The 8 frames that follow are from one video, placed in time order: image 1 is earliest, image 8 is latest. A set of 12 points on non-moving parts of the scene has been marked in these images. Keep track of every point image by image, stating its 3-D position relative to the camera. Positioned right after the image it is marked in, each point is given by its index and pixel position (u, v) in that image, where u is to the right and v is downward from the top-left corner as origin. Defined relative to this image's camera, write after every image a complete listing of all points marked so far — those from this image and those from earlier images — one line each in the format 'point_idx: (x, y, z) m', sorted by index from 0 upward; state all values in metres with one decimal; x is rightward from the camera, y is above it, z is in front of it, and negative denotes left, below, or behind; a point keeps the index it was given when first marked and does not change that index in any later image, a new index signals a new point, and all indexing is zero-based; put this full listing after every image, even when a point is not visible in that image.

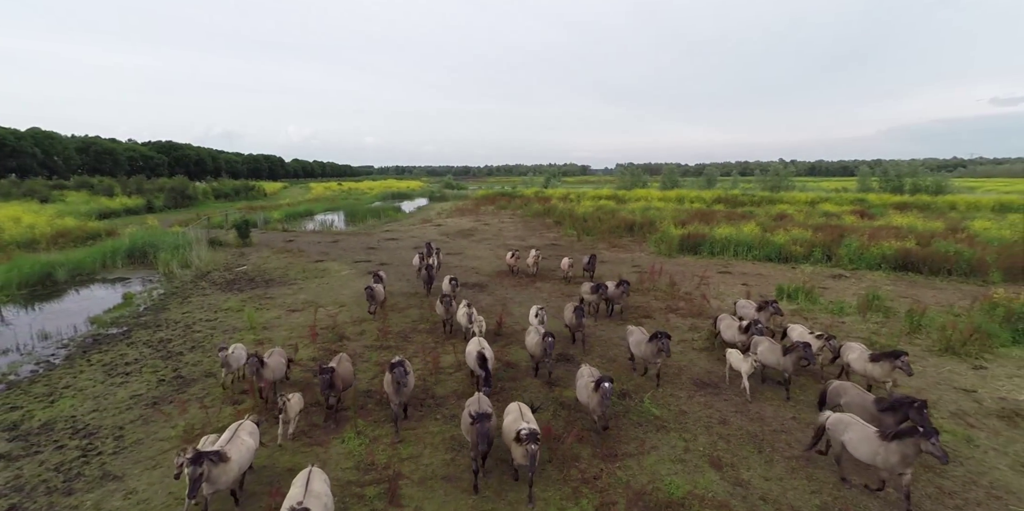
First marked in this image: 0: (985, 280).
0: (+16.0, -0.7, +16.3) m
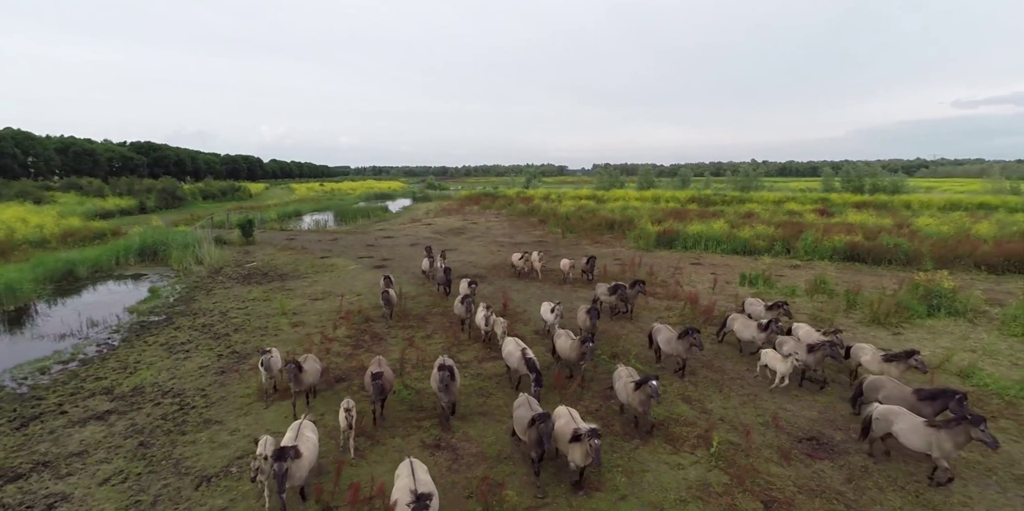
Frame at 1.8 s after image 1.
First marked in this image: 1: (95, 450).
0: (+15.8, -0.4, +18.7) m
1: (-5.7, -2.6, +6.5) m
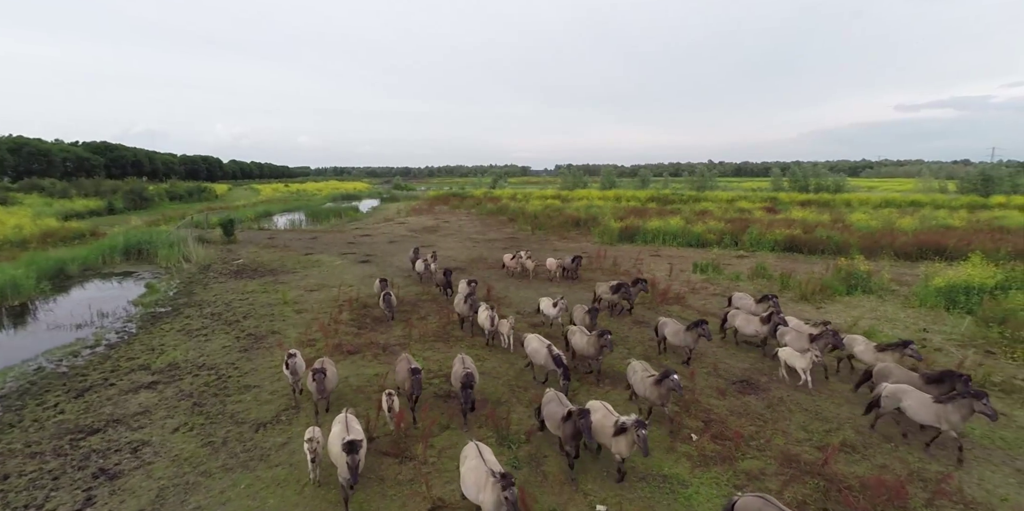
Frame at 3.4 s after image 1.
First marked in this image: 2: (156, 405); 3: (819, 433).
0: (+14.8, +0.1, +21.4) m
1: (-5.7, -2.5, +7.6) m
2: (-5.8, -2.4, +7.8) m
3: (+4.7, -2.7, +7.4) m
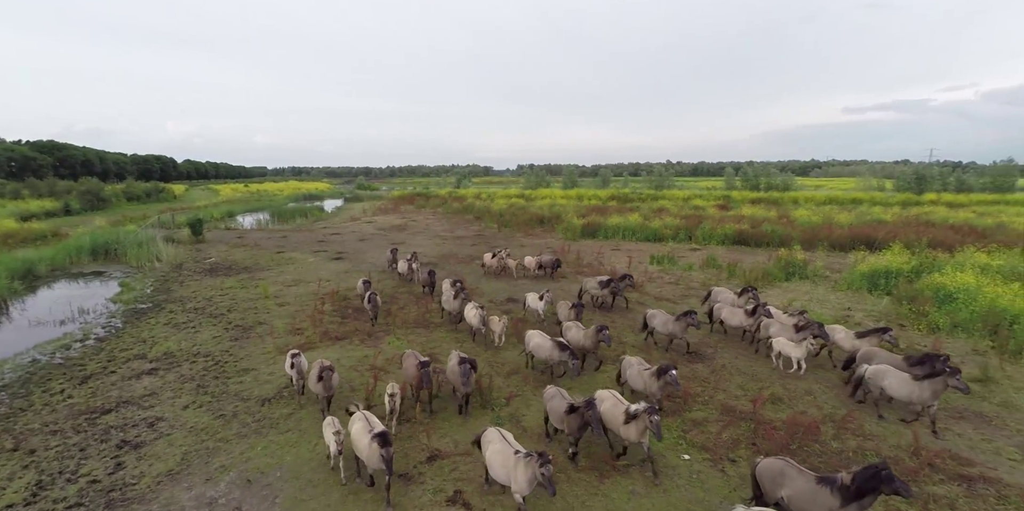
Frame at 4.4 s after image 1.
0: (+13.3, +0.5, +23.5) m
1: (-6.0, -2.3, +8.2) m
2: (-6.2, -2.3, +8.4) m
3: (+4.4, -2.4, +8.7) m
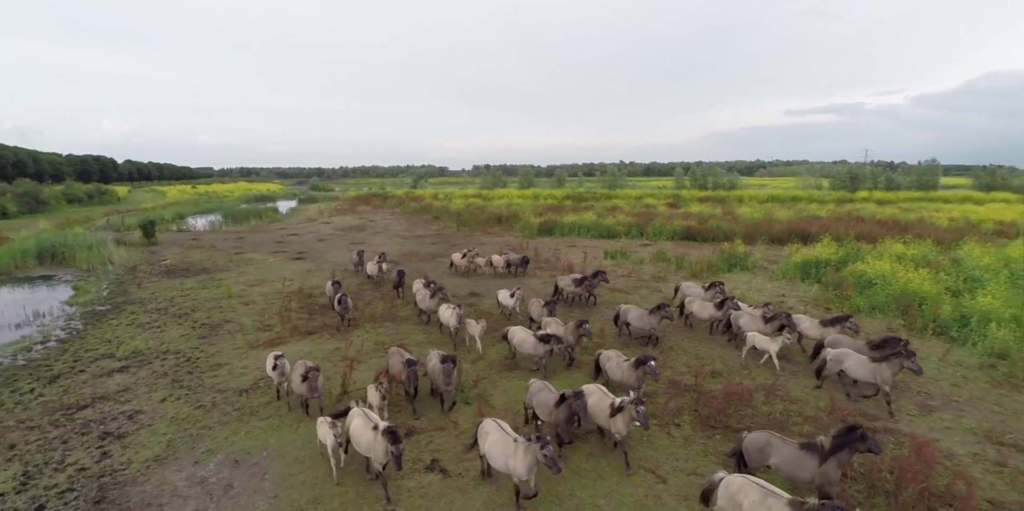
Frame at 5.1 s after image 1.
0: (+11.4, +0.8, +25.2) m
1: (-6.6, -2.3, +8.4) m
2: (-6.7, -2.3, +8.5) m
3: (+3.8, -2.2, +9.8) m
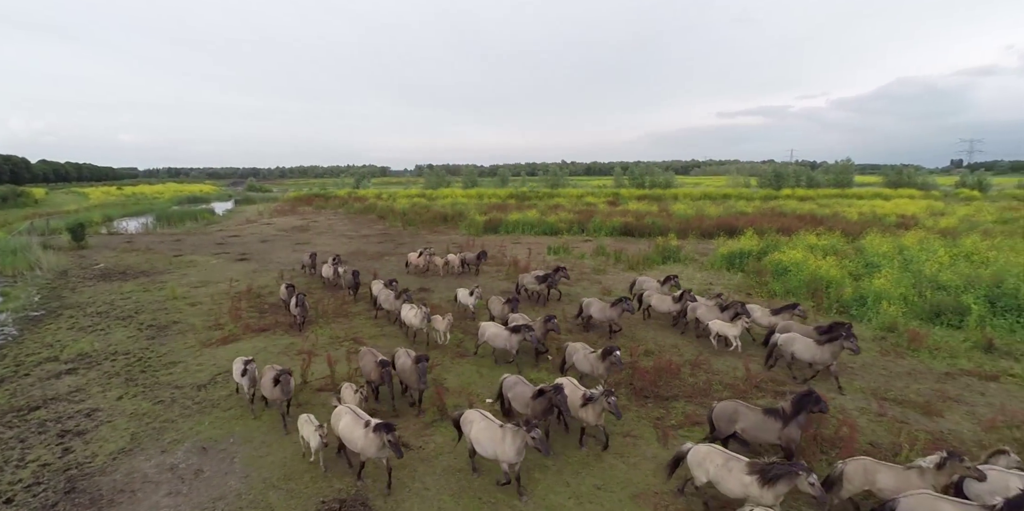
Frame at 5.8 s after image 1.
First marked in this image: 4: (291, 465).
0: (+8.7, +1.2, +26.9) m
1: (-7.4, -2.3, +8.4) m
2: (-7.6, -2.3, +8.5) m
3: (+2.7, -2.0, +10.8) m
4: (-3.0, -2.9, +6.6) m
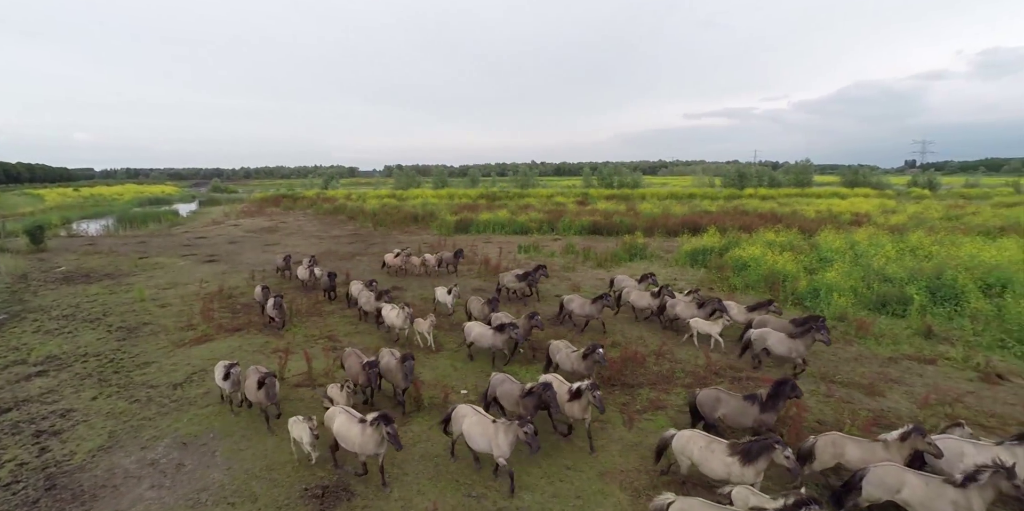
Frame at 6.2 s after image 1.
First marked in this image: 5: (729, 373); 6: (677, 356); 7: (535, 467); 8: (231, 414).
0: (+7.1, +1.3, +27.8) m
1: (-7.9, -2.3, +8.3) m
2: (-8.0, -2.3, +8.4) m
3: (+2.1, -2.0, +11.4) m
4: (-3.4, -2.9, +6.8) m
5: (+4.7, -2.6, +10.4) m
6: (+3.8, -2.3, +11.0) m
7: (+0.3, -3.1, +7.0) m
8: (-4.5, -2.6, +7.7) m
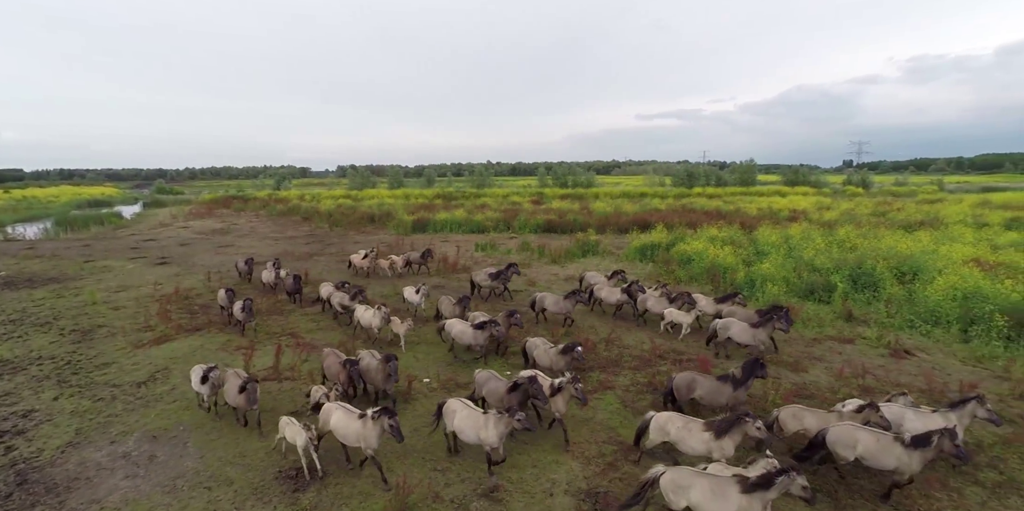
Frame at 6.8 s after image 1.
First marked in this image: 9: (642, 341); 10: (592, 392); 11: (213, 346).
0: (+4.6, +1.5, +28.9) m
1: (-8.6, -2.4, +8.3) m
2: (-8.8, -2.3, +8.4) m
3: (+1.1, -1.8, +12.1) m
4: (-4.0, -2.8, +7.1) m
5: (+3.8, -2.4, +11.4) m
6: (+2.8, -2.2, +11.9) m
7: (-0.3, -3.0, +7.6) m
8: (-5.2, -2.5, +7.9) m
9: (+3.3, -2.1, +12.1) m
10: (+1.6, -2.7, +9.4) m
11: (-6.5, -2.0, +10.5) m
